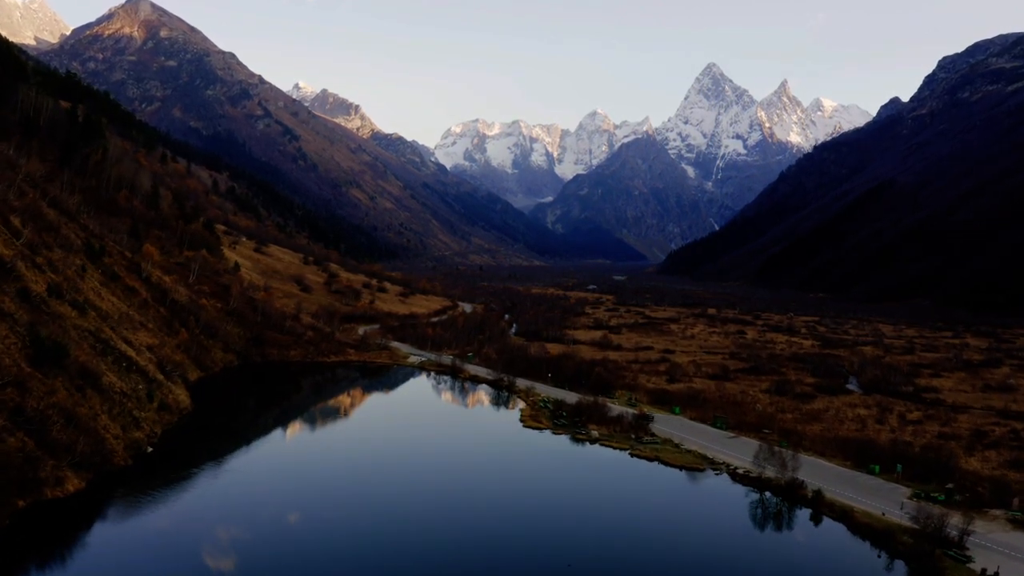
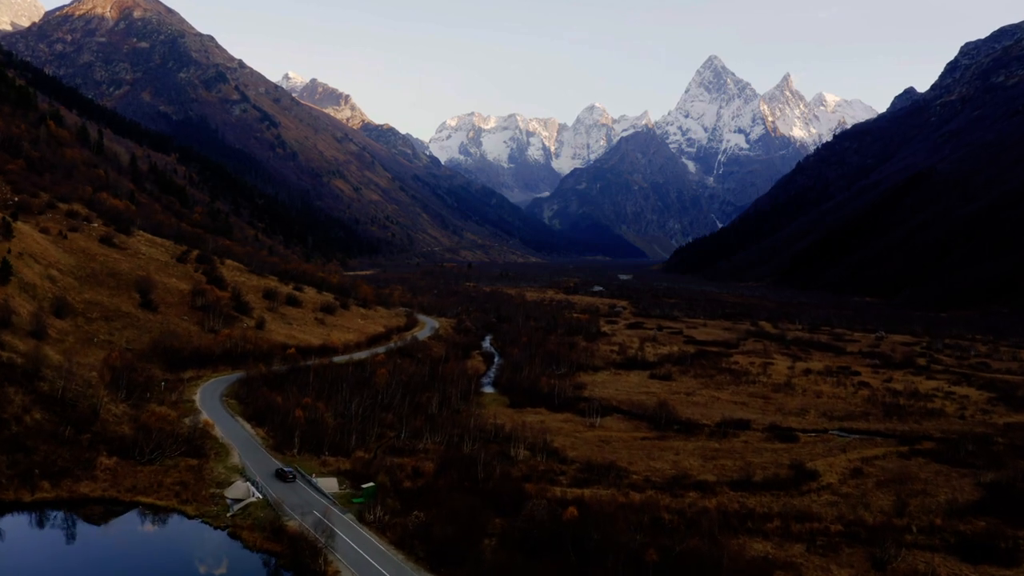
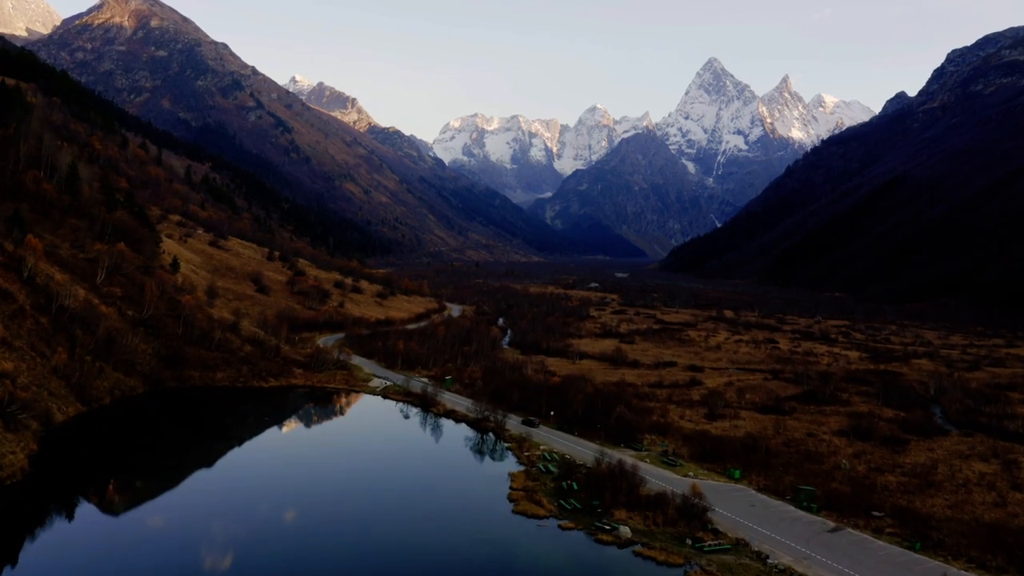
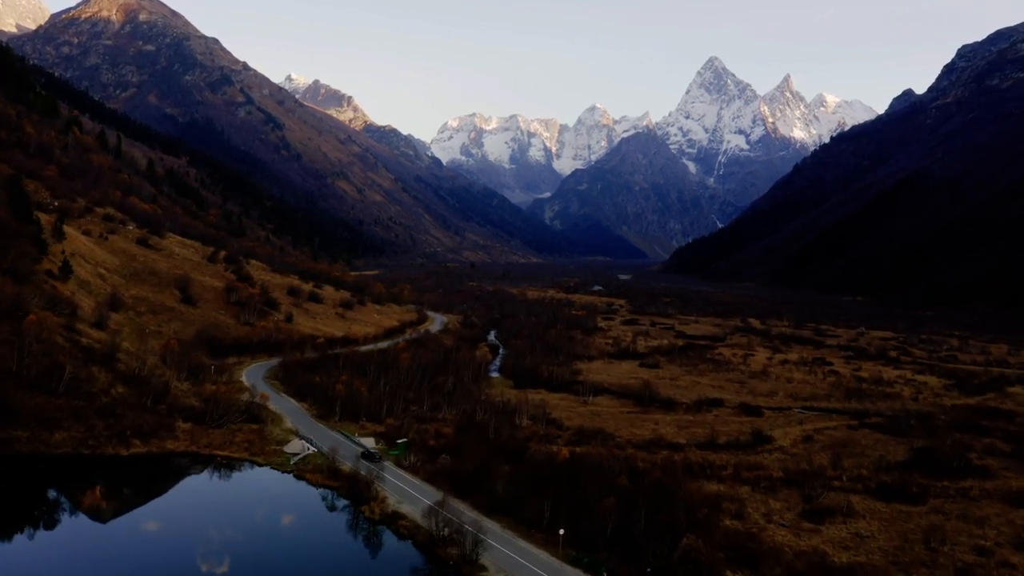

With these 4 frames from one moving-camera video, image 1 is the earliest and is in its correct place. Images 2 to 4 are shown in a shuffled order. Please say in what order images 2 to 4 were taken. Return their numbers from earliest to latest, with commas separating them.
3, 4, 2
